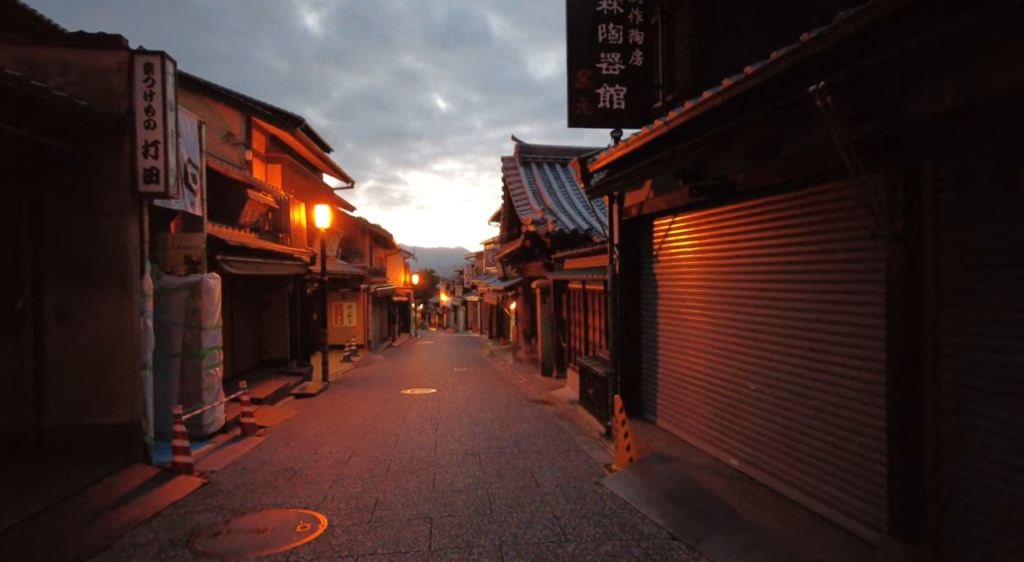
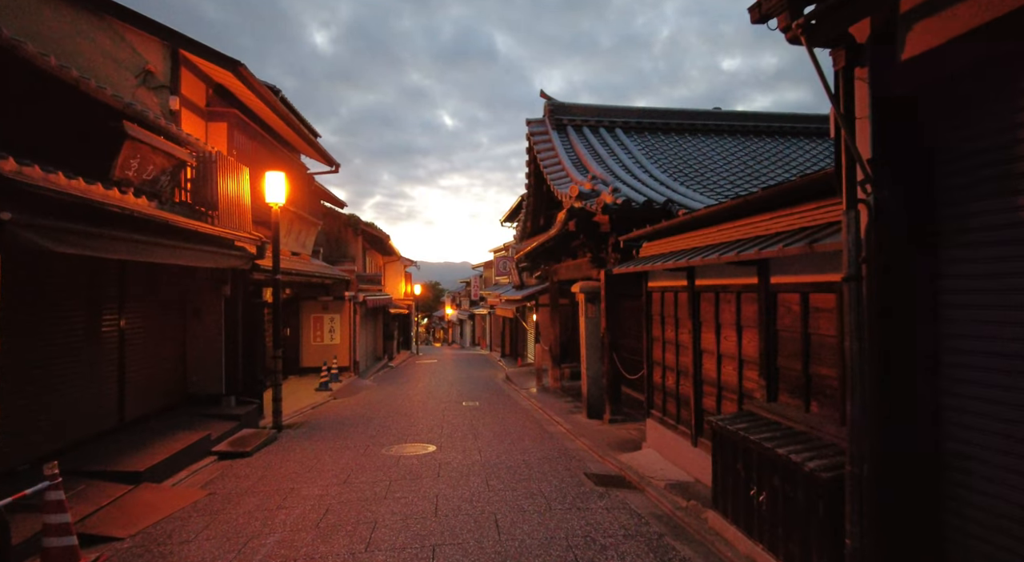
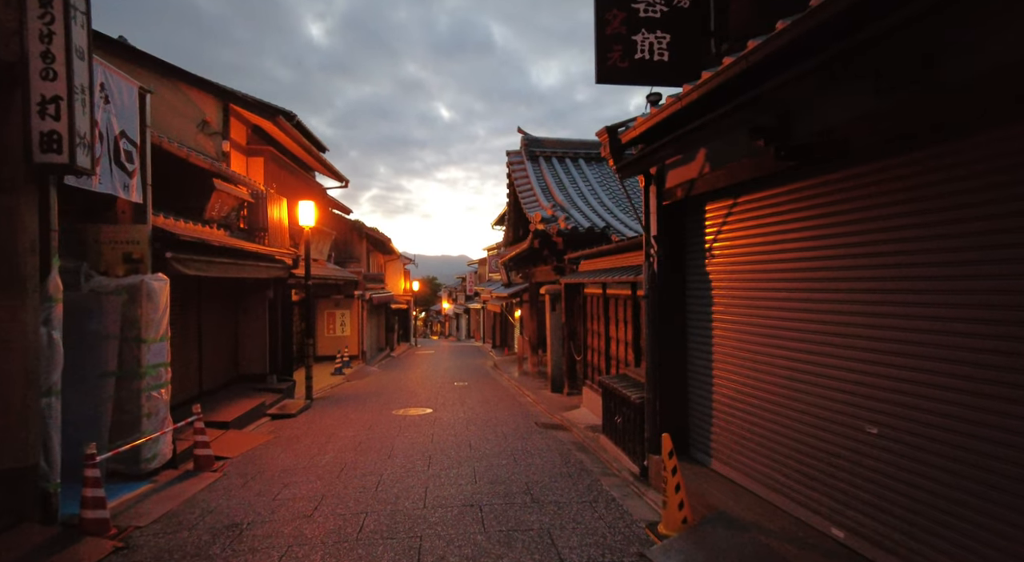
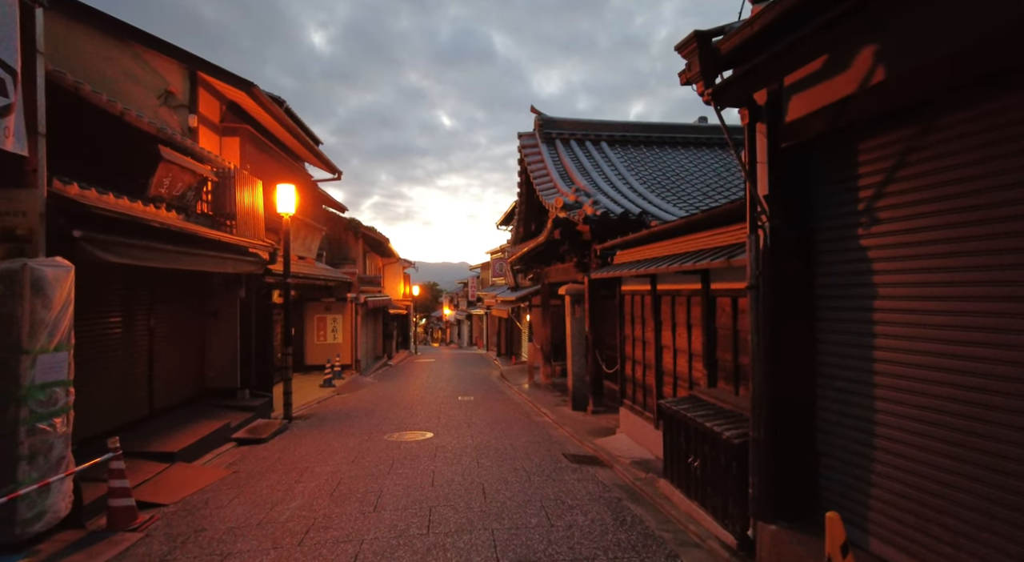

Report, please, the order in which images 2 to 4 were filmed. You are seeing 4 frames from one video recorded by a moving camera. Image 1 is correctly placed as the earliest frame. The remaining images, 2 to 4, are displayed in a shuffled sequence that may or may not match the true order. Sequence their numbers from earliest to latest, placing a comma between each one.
3, 4, 2
